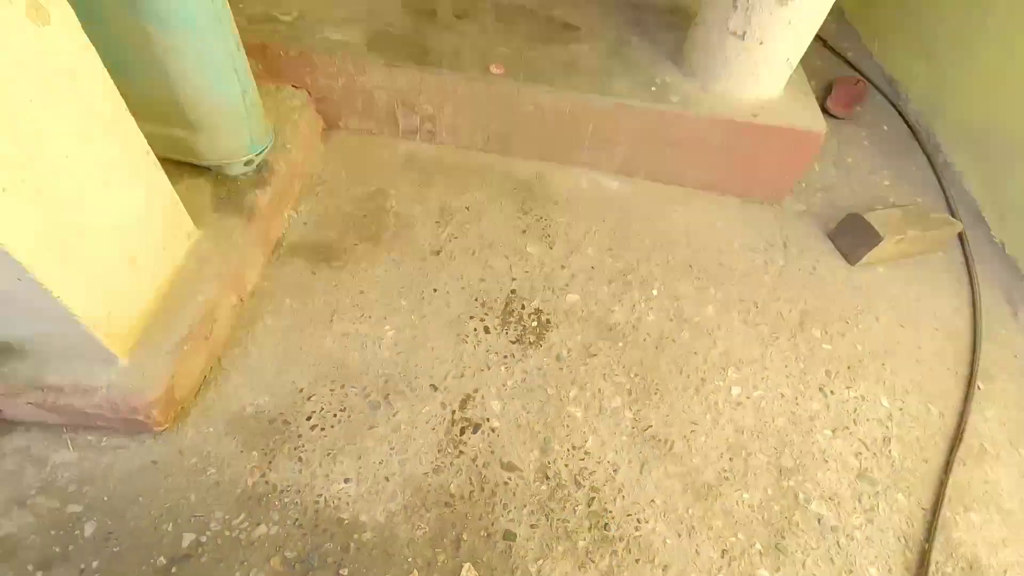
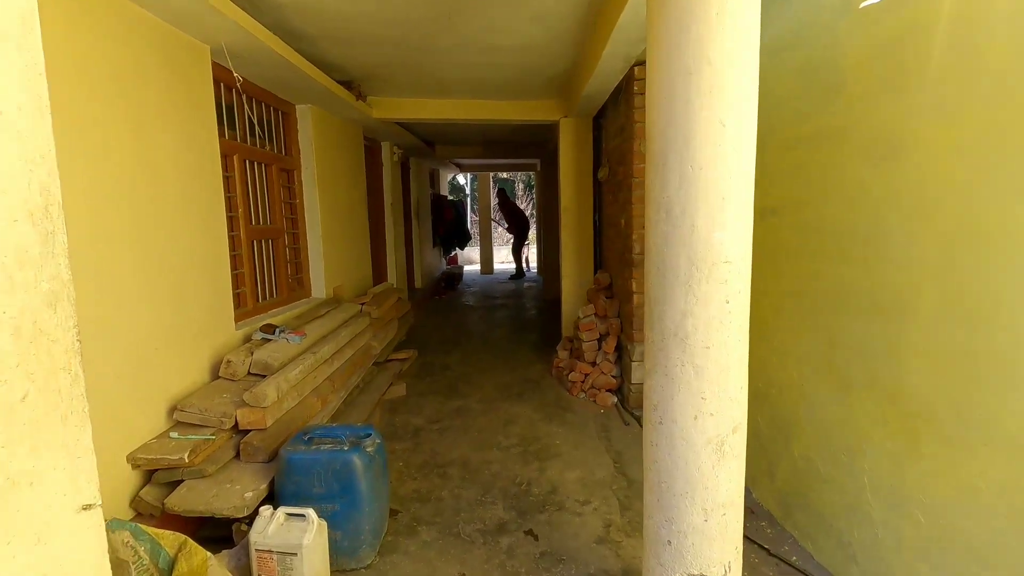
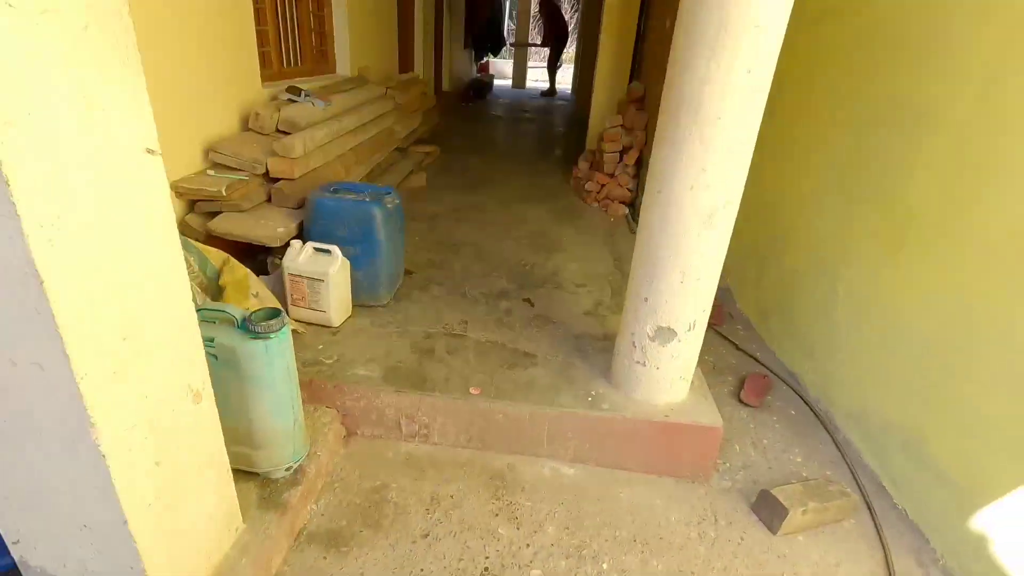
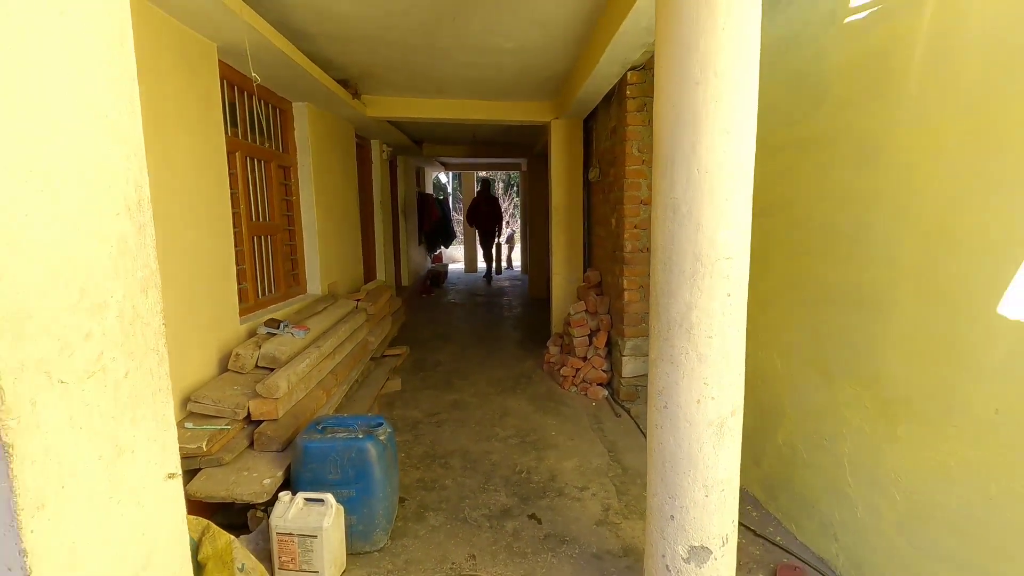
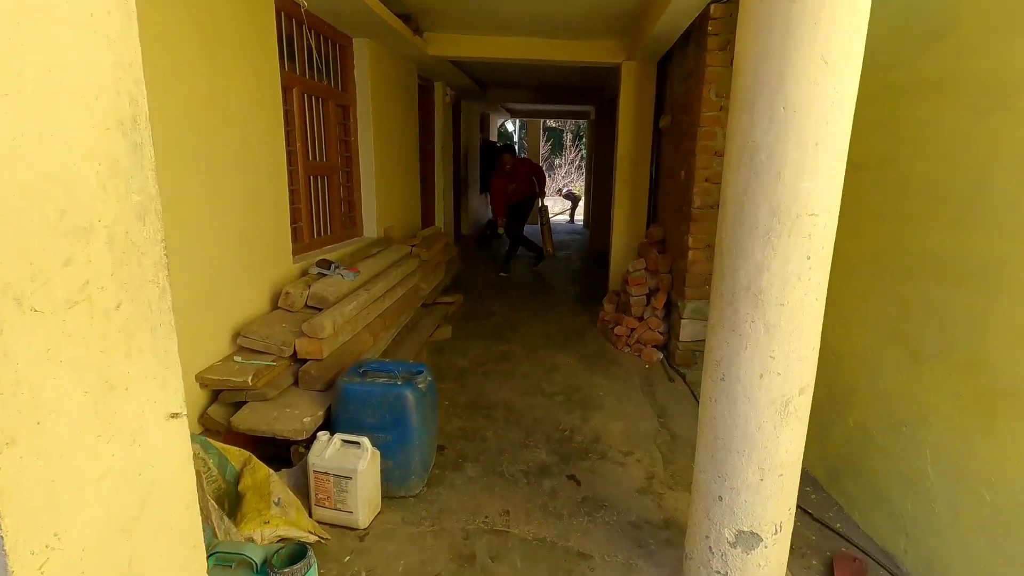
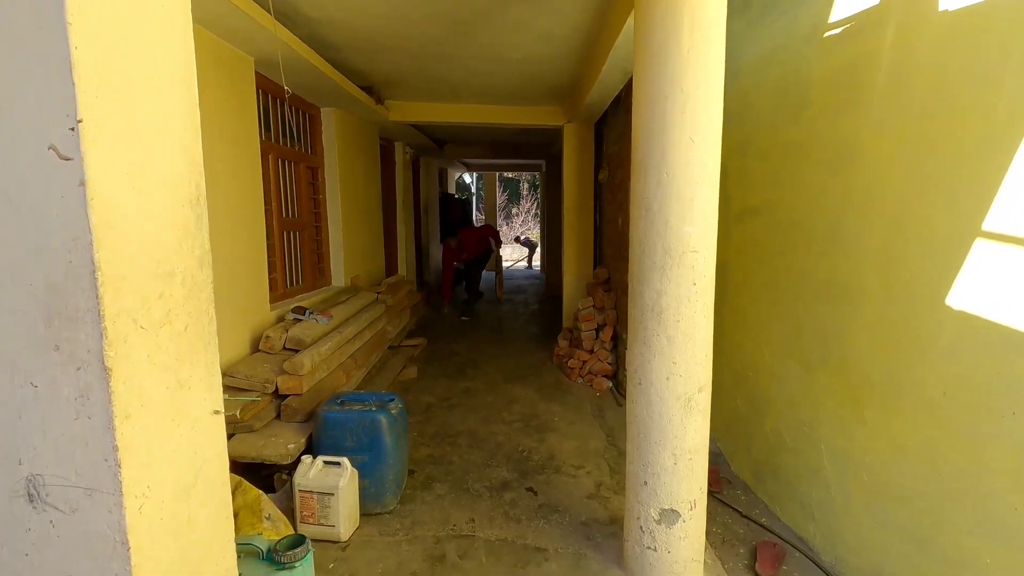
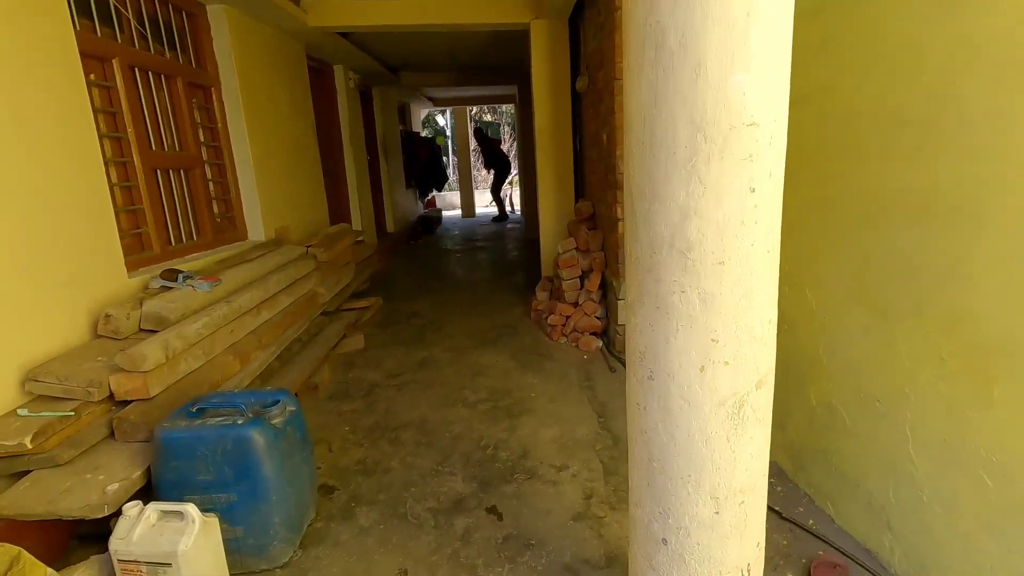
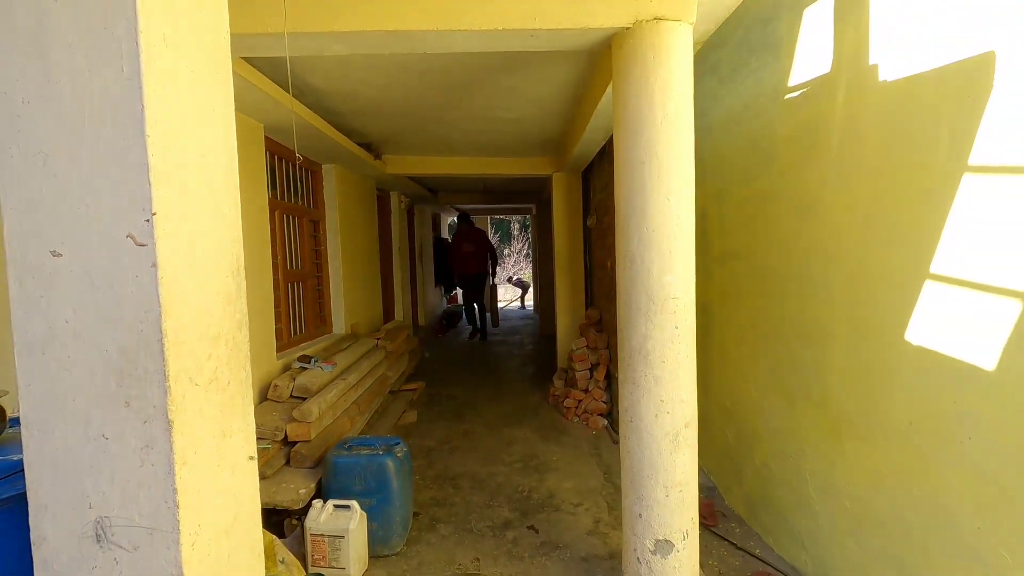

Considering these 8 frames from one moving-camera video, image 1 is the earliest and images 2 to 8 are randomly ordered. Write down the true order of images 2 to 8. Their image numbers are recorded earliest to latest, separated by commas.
3, 2, 7, 4, 8, 6, 5
